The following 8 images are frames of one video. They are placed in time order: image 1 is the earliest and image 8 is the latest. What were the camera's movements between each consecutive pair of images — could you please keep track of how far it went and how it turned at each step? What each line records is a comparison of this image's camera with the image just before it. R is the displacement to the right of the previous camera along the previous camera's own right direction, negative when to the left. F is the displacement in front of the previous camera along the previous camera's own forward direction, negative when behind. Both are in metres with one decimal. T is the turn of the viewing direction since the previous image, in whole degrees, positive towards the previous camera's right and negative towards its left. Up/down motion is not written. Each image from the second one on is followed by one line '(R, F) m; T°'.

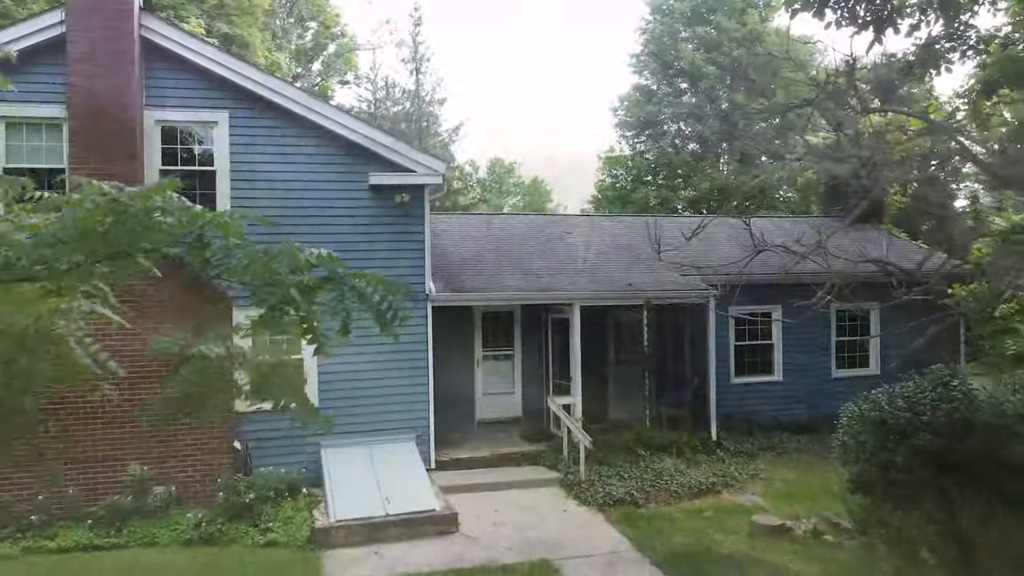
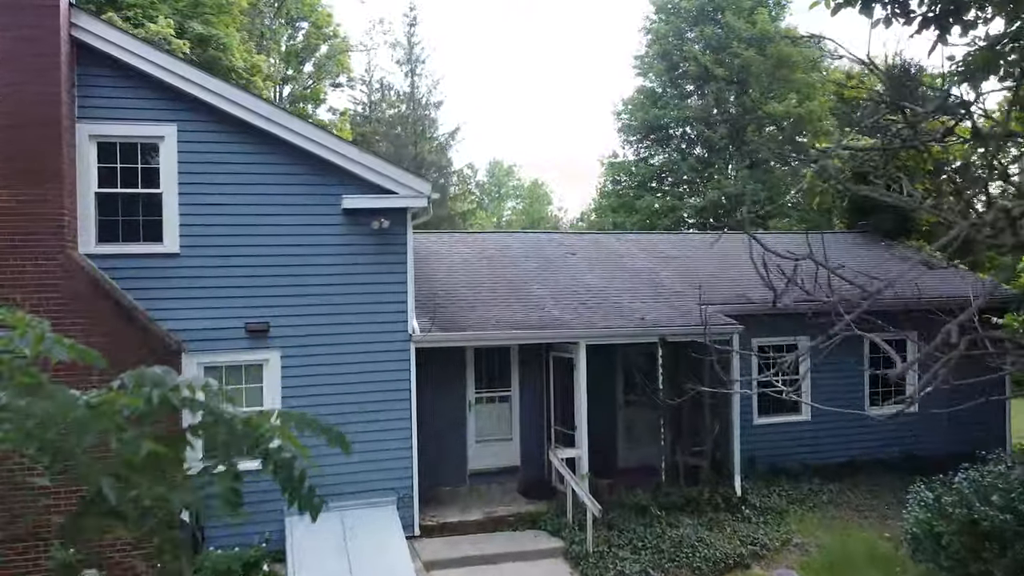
(0.0, +1.5) m; 0°
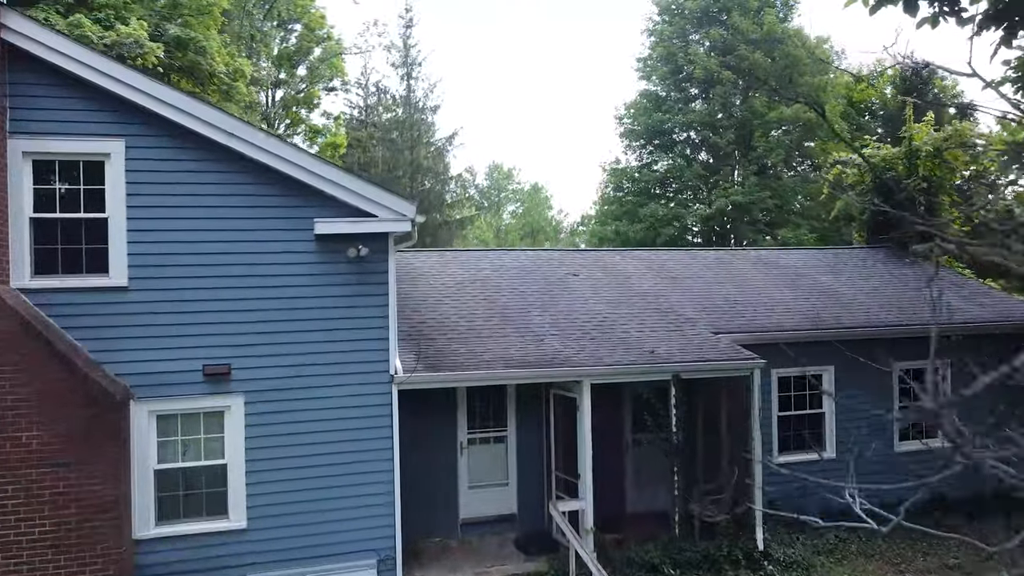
(0.0, +1.1) m; 0°
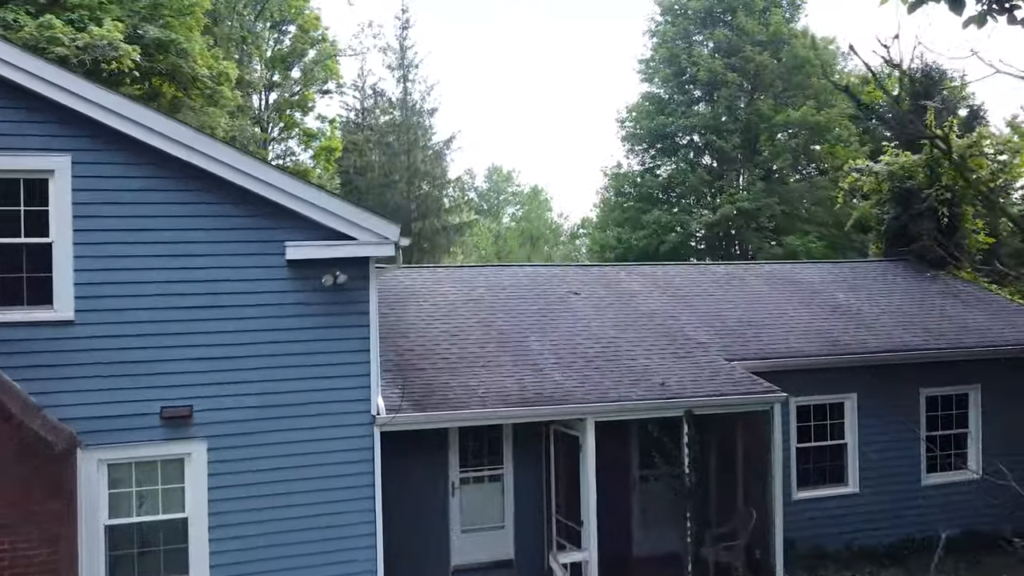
(0.0, +0.9) m; 0°
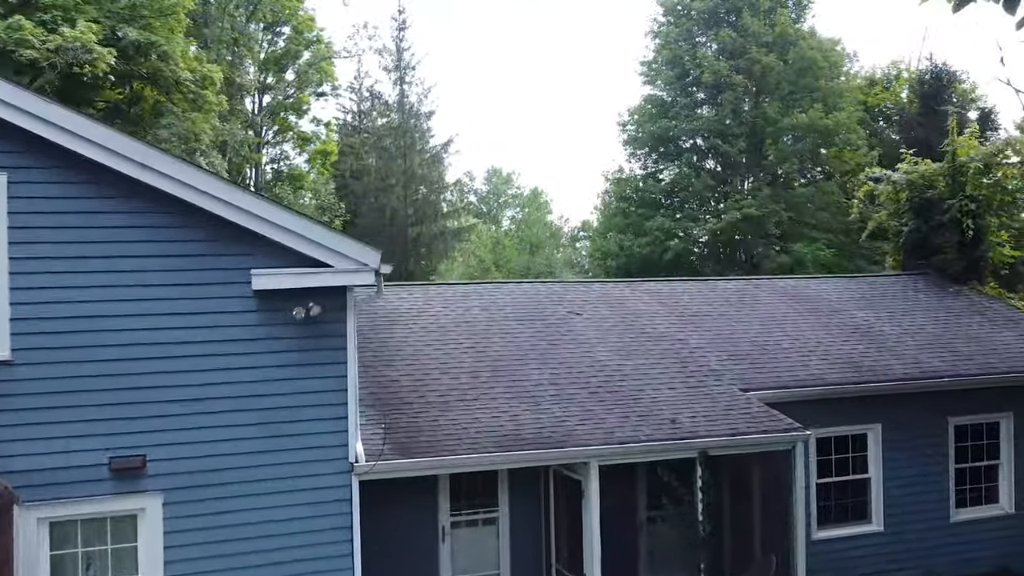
(0.0, +0.8) m; 0°
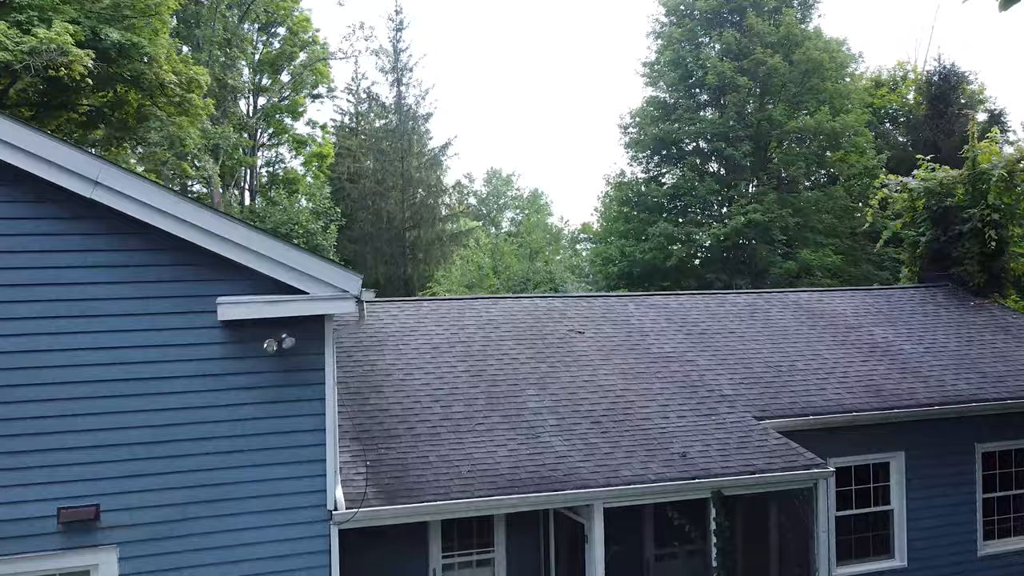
(0.0, +0.7) m; 0°
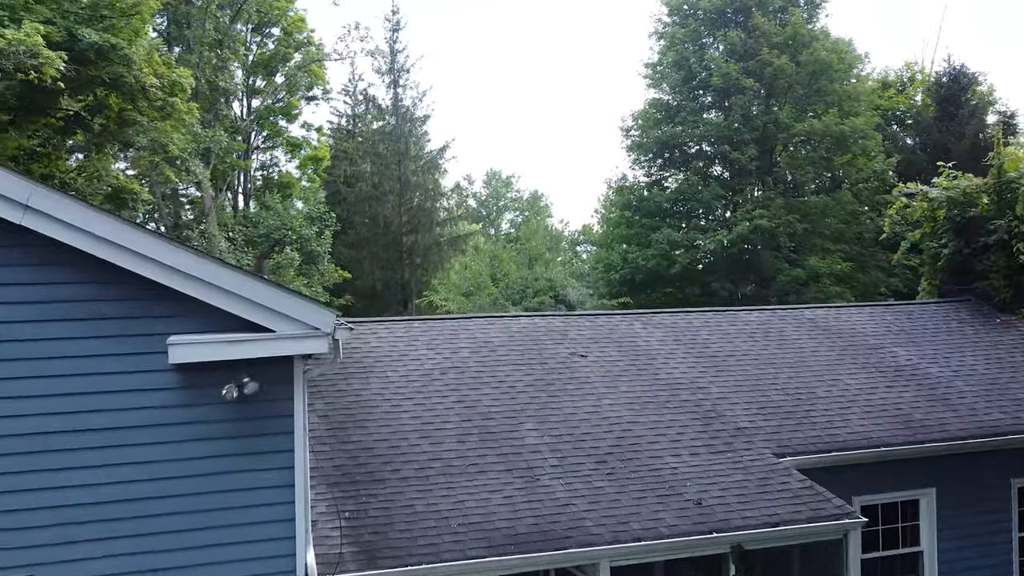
(0.0, +0.8) m; 0°
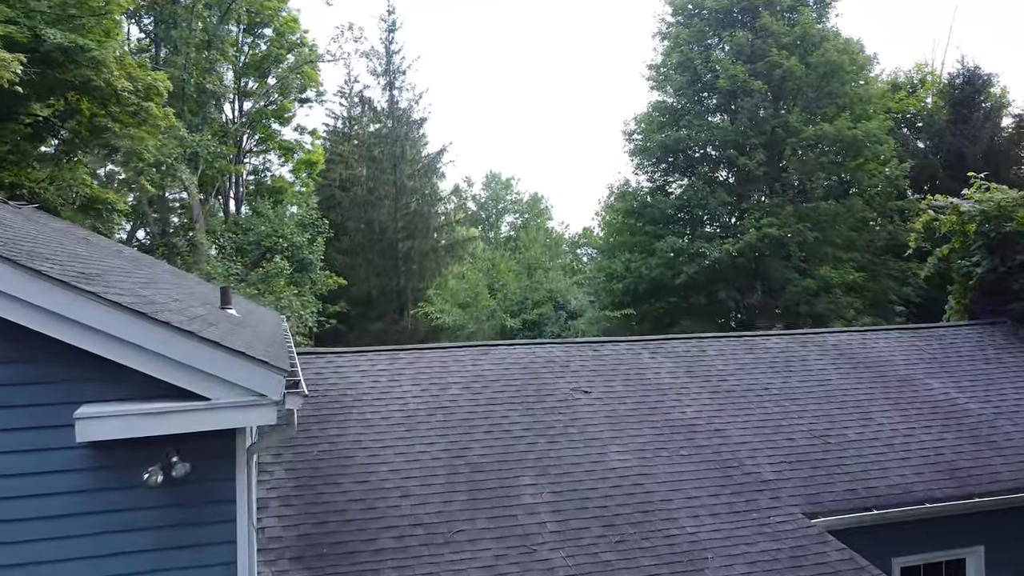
(0.0, +1.0) m; 0°
